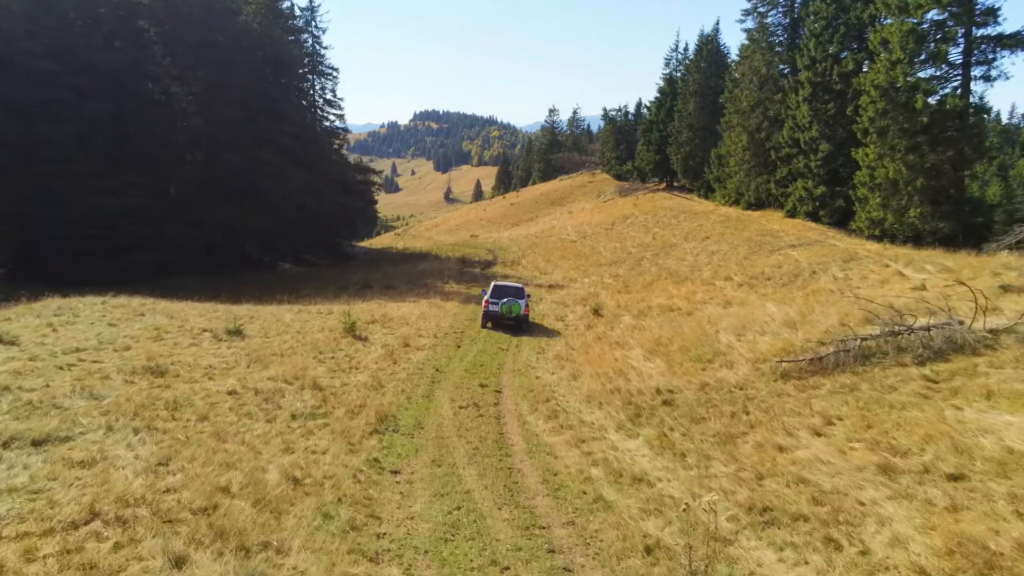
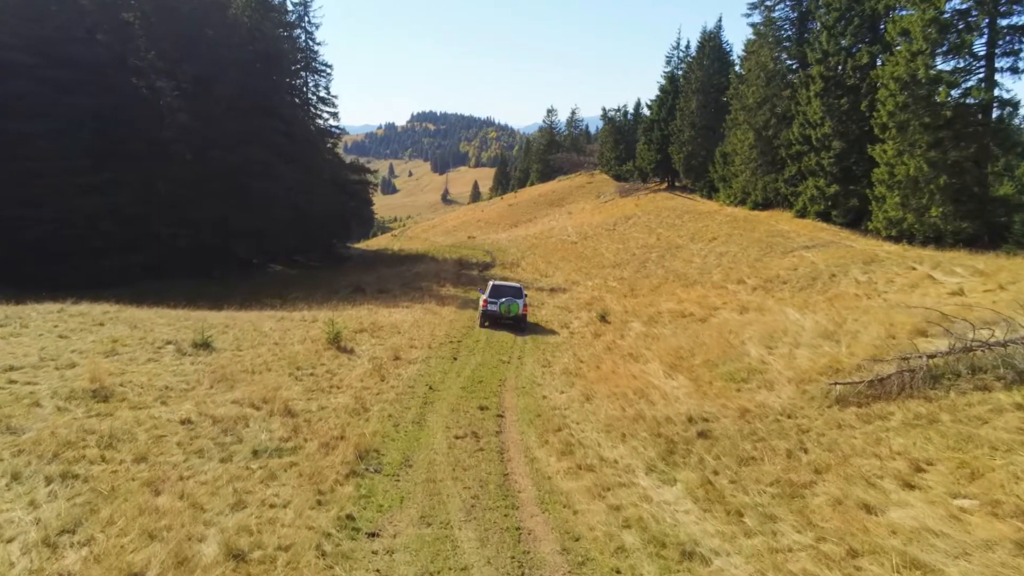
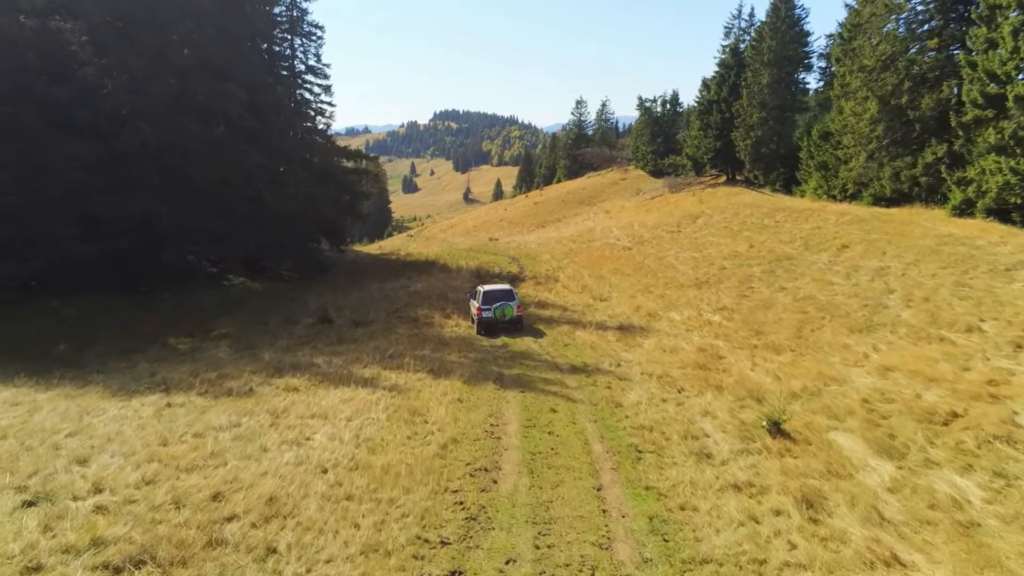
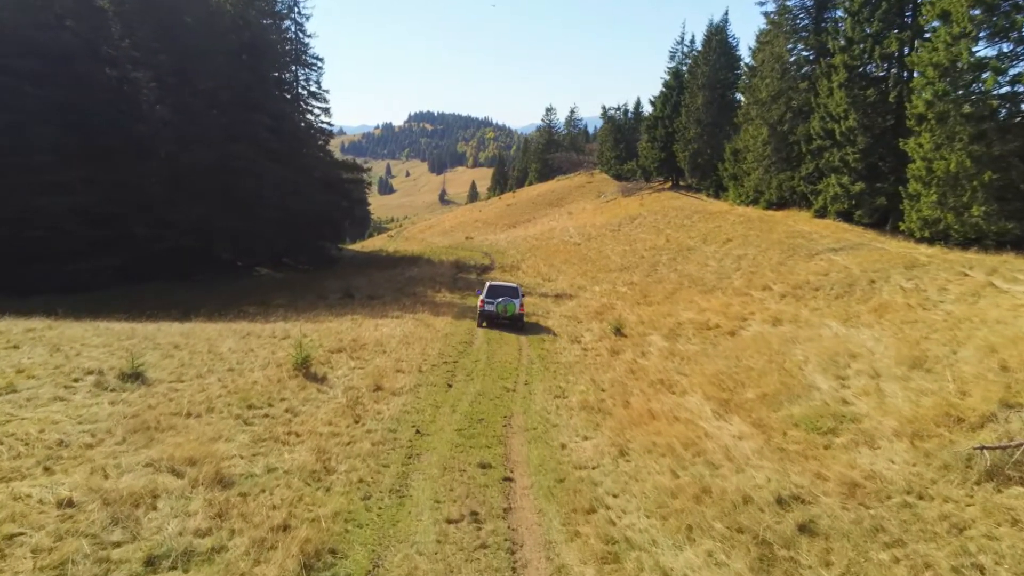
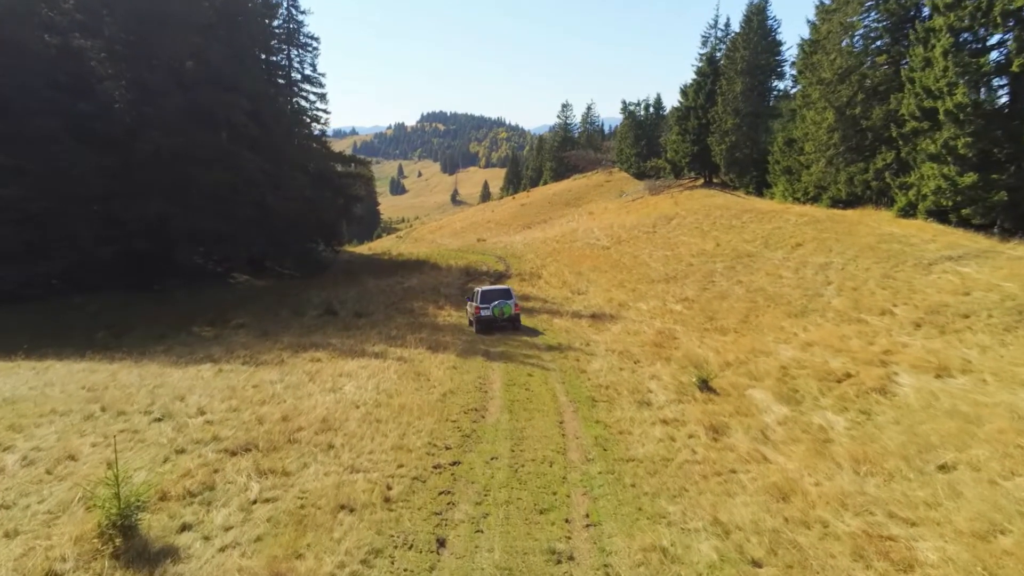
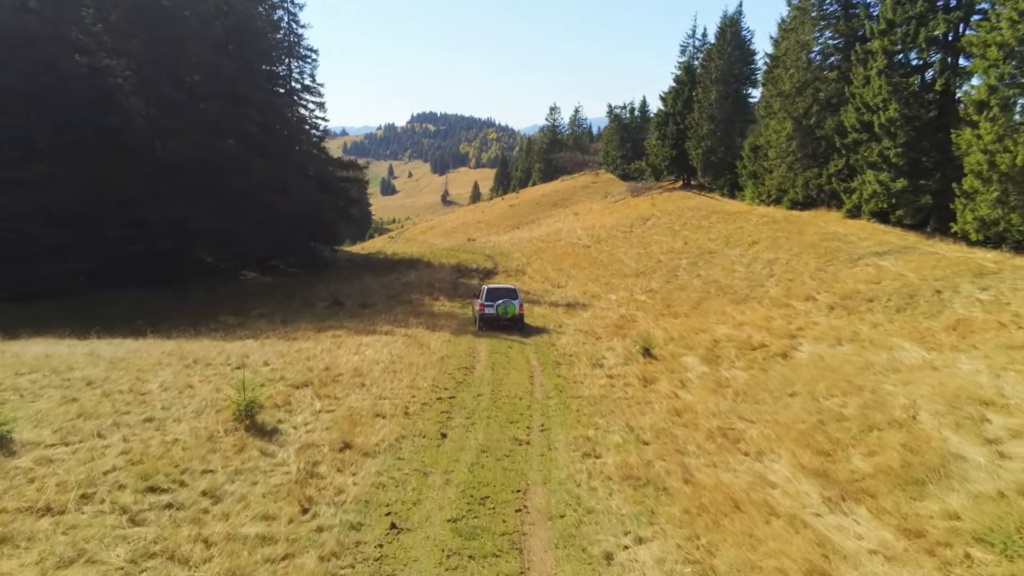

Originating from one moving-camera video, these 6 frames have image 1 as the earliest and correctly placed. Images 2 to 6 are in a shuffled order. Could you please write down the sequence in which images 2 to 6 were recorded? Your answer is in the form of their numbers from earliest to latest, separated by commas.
2, 4, 6, 5, 3
